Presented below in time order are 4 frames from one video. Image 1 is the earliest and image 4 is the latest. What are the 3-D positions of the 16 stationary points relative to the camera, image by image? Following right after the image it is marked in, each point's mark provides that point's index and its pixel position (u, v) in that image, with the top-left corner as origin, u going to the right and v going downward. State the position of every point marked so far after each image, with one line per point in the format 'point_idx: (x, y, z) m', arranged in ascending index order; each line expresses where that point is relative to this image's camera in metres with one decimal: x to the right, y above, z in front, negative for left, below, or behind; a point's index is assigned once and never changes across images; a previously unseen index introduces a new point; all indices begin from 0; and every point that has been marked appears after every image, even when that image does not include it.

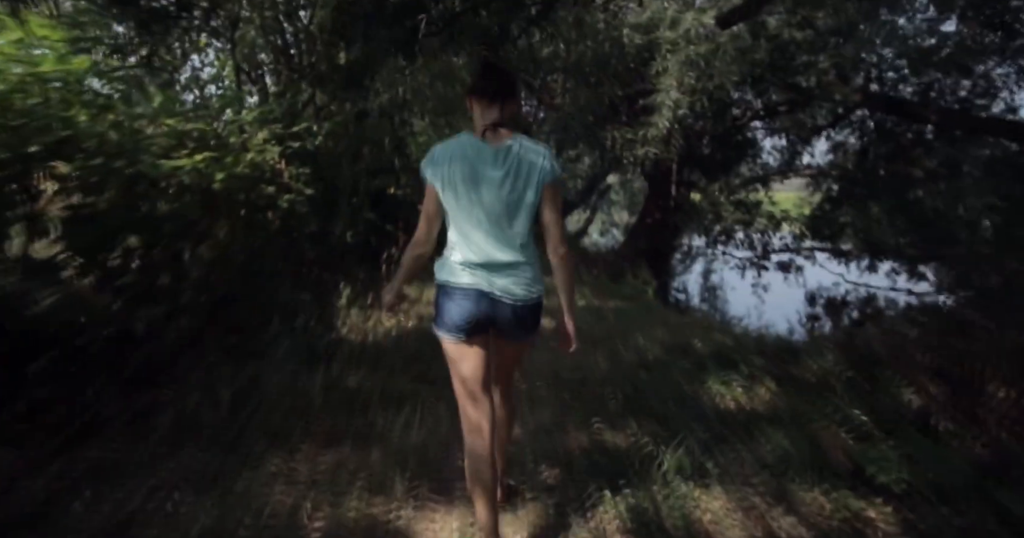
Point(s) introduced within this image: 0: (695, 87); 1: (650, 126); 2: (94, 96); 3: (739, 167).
0: (+2.5, +2.5, +6.7) m
1: (+2.2, +2.2, +7.6) m
2: (-2.4, +1.0, +2.8) m
3: (+4.3, +2.0, +9.4) m
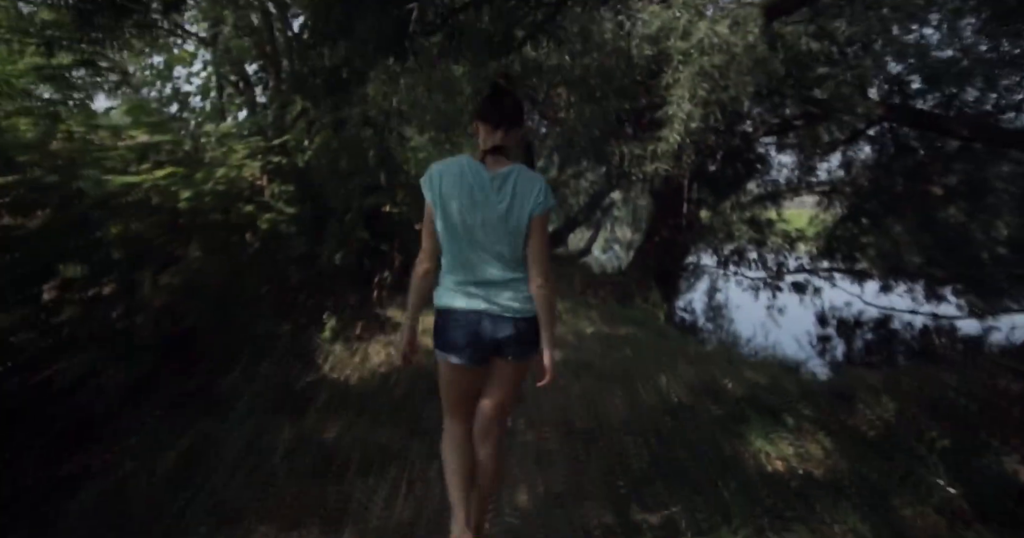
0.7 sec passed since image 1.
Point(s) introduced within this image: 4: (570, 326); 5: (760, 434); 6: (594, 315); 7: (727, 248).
0: (+2.6, +2.2, +6.3) m
1: (+2.2, +1.9, +7.2) m
2: (-2.4, +0.8, +2.5) m
3: (+4.4, +1.6, +9.0) m
4: (+0.6, -0.6, +5.4) m
5: (+1.5, -1.0, +2.9) m
6: (+1.0, -0.6, +6.1) m
7: (+4.6, +0.5, +10.3) m
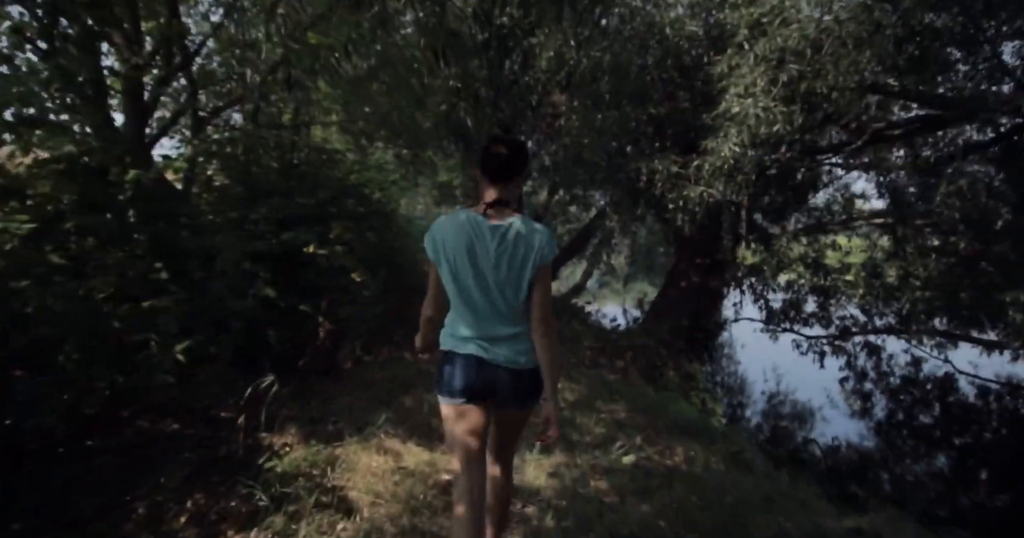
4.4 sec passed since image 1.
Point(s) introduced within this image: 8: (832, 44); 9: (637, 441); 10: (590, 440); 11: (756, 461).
0: (+2.5, +1.6, +4.5) m
1: (+2.1, +1.2, +5.3) m
2: (-2.4, +0.4, +0.4) m
3: (+4.2, +0.8, +7.2) m
4: (+0.5, -1.2, +3.3) m
5: (+1.5, -1.4, +0.8) m
6: (+0.9, -1.2, +4.0) m
7: (+4.3, -0.4, +8.4) m
8: (+2.8, +1.9, +4.2) m
9: (+0.9, -1.2, +3.5) m
10: (+0.6, -1.2, +3.4) m
11: (+1.9, -1.5, +3.8) m
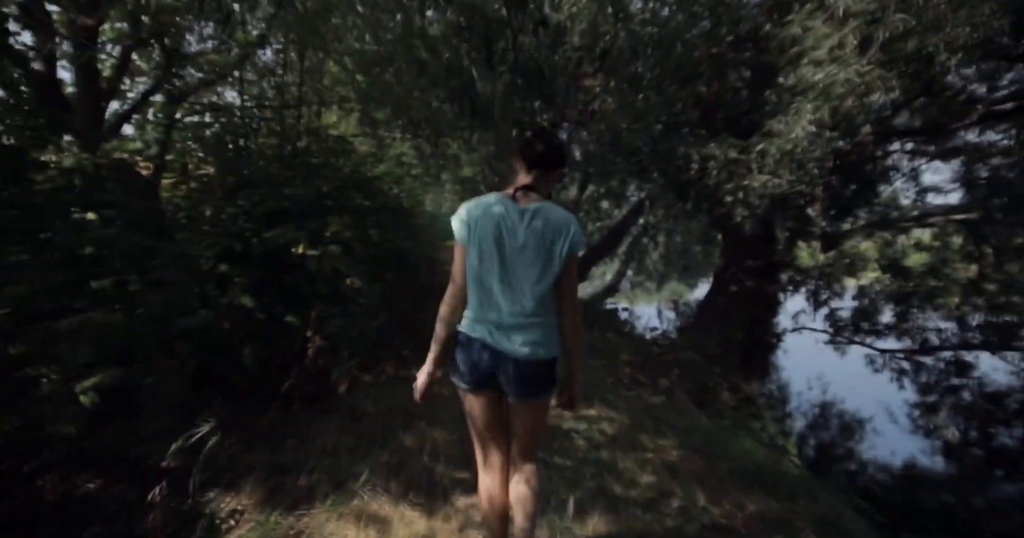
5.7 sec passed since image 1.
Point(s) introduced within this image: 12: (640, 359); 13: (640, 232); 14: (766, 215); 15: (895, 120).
0: (+2.7, +1.6, +3.6) m
1: (+2.3, +1.2, +4.5) m
2: (-2.4, +0.4, -0.2) m
3: (+4.5, +0.8, +6.2) m
4: (+0.7, -1.2, +2.6) m
5: (+1.5, -1.5, +0.1) m
6: (+1.1, -1.2, +3.2) m
7: (+4.7, -0.4, +7.5) m
8: (+2.9, +1.9, +3.3) m
9: (+1.1, -1.3, +2.7) m
10: (+0.7, -1.2, +2.7) m
11: (+2.1, -1.6, +2.9) m
12: (+1.6, -1.1, +6.2) m
13: (+1.9, +0.6, +7.2) m
14: (+2.5, +0.6, +5.0) m
15: (+3.7, +1.4, +4.6) m
